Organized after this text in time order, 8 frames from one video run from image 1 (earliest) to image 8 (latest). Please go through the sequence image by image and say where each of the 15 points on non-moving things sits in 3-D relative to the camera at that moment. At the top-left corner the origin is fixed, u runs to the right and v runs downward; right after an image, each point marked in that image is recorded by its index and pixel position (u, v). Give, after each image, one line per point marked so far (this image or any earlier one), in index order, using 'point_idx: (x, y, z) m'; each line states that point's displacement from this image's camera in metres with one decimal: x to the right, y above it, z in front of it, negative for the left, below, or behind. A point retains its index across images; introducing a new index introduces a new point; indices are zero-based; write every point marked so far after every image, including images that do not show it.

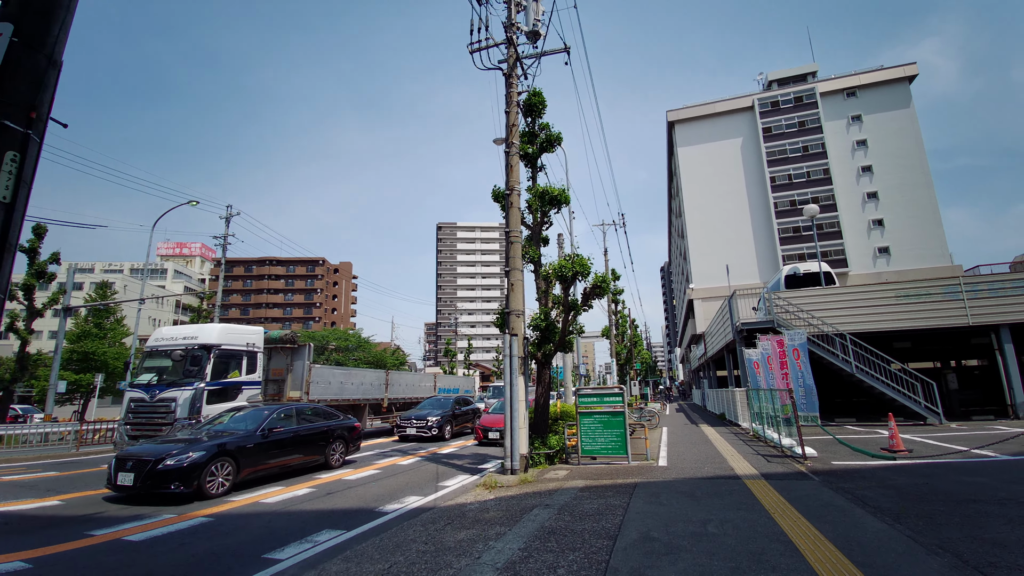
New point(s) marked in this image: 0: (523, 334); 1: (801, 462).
0: (+0.2, -1.0, +10.3) m
1: (+5.4, -3.3, +8.9) m
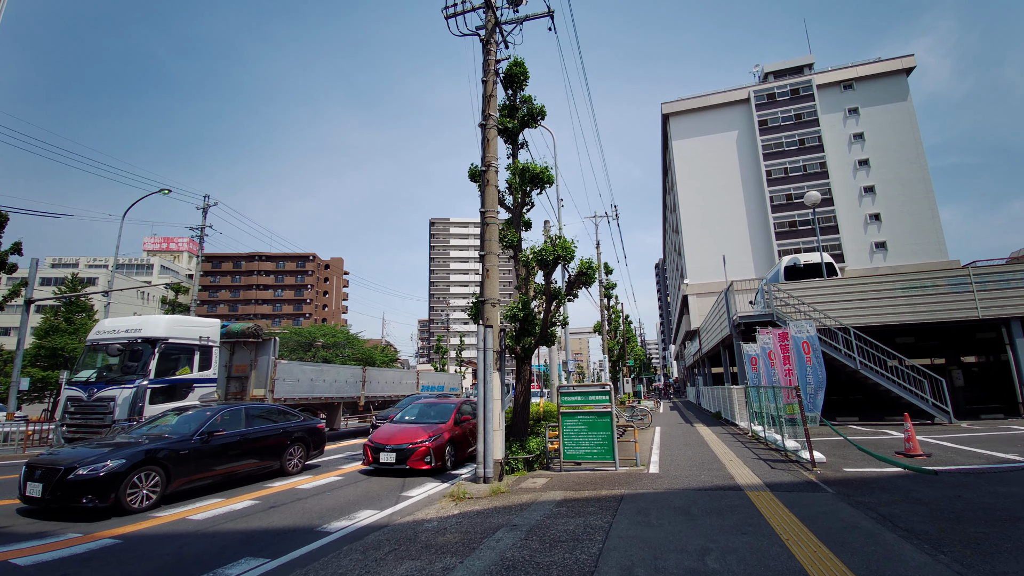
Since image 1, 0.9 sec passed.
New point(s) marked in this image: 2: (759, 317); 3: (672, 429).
0: (-0.3, -0.7, +9.2) m
1: (+4.9, -3.0, +7.9) m
2: (+8.5, -1.0, +16.5) m
3: (+5.5, -4.8, +16.3) m
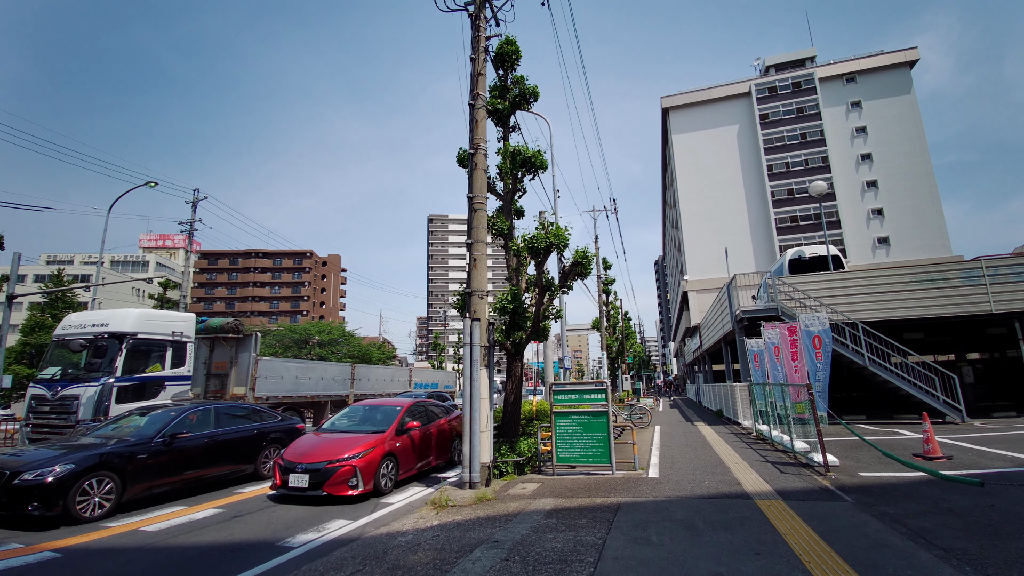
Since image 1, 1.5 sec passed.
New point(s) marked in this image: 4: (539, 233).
0: (-0.5, -0.5, +8.5) m
1: (+4.7, -2.8, +7.2) m
2: (+8.3, -0.8, +15.8) m
3: (+5.3, -4.6, +15.7) m
4: (+0.5, +1.0, +8.8) m
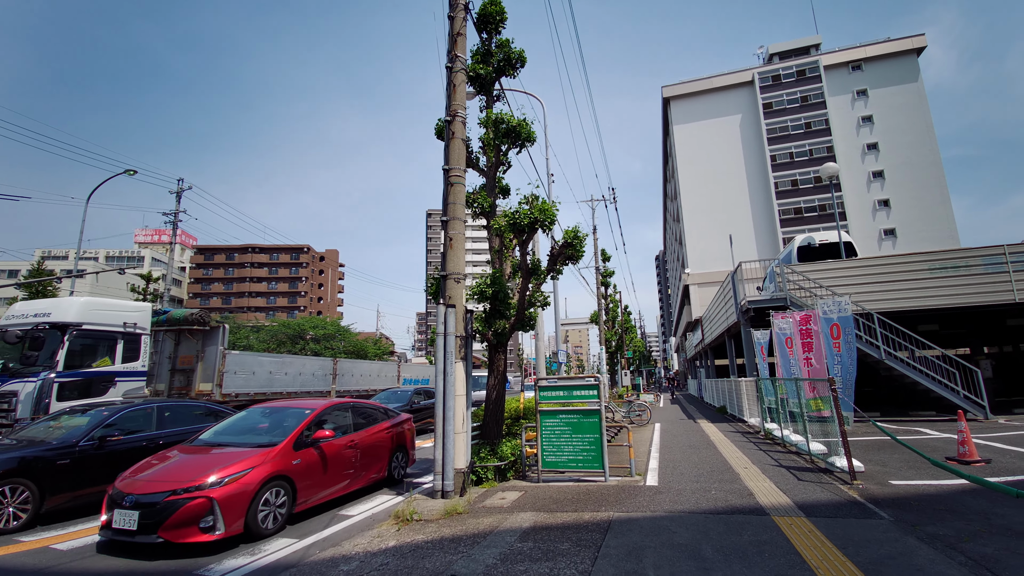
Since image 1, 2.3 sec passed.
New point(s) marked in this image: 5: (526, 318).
0: (-0.8, -0.3, +7.6) m
1: (+4.4, -2.6, +6.3) m
2: (+8.0, -0.4, +14.8) m
3: (+5.0, -4.2, +14.7) m
4: (+0.2, +1.3, +7.8) m
5: (+0.2, -0.5, +8.4) m
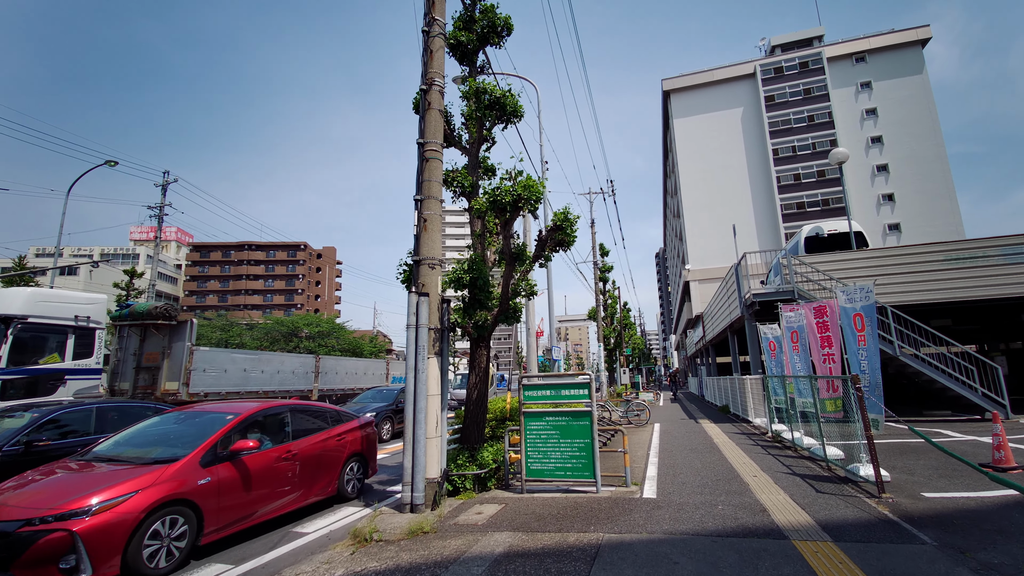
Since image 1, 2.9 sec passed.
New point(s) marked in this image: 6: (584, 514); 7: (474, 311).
0: (-1.0, -0.1, +6.7) m
1: (+4.2, -2.4, +5.4) m
2: (+7.8, -0.2, +14.0) m
3: (+4.7, -4.0, +13.9) m
4: (-0.1, +1.5, +6.9) m
5: (0.0, -0.3, +7.6) m
6: (+0.8, -2.6, +5.4) m
7: (-0.6, -0.4, +7.2) m
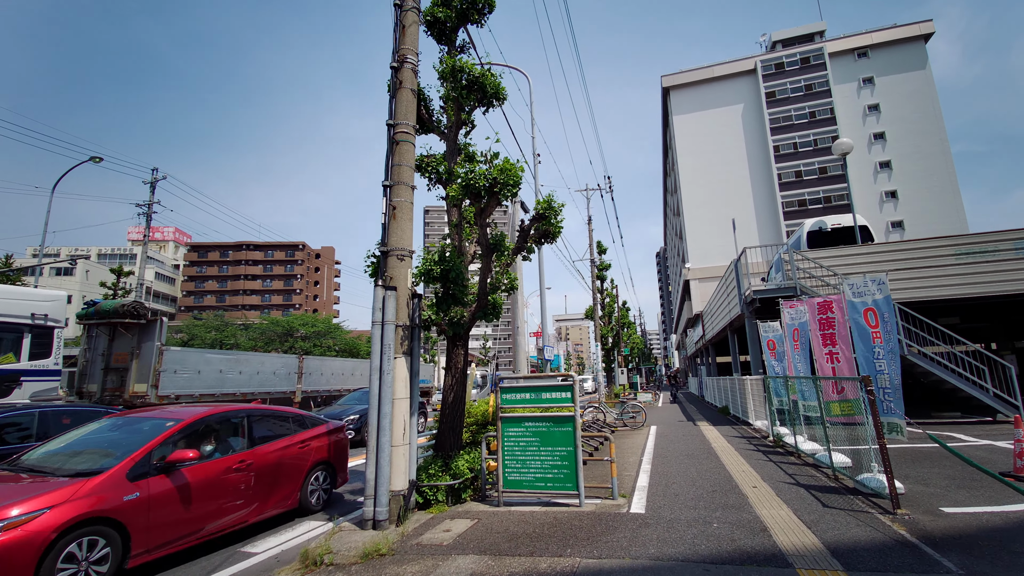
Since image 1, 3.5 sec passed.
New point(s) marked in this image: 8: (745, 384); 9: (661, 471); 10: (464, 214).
0: (-1.4, 0.0, +6.2) m
1: (+3.9, -2.3, +4.9) m
2: (+7.5, -0.1, +13.4) m
3: (+4.4, -3.9, +13.3) m
4: (-0.4, +1.6, +6.4) m
5: (-0.3, -0.2, +7.0) m
6: (+0.5, -2.5, +4.8) m
7: (-0.9, -0.3, +6.6) m
8: (+6.5, -2.7, +13.2) m
9: (+2.2, -2.7, +7.1) m
10: (-0.7, +1.1, +7.0) m
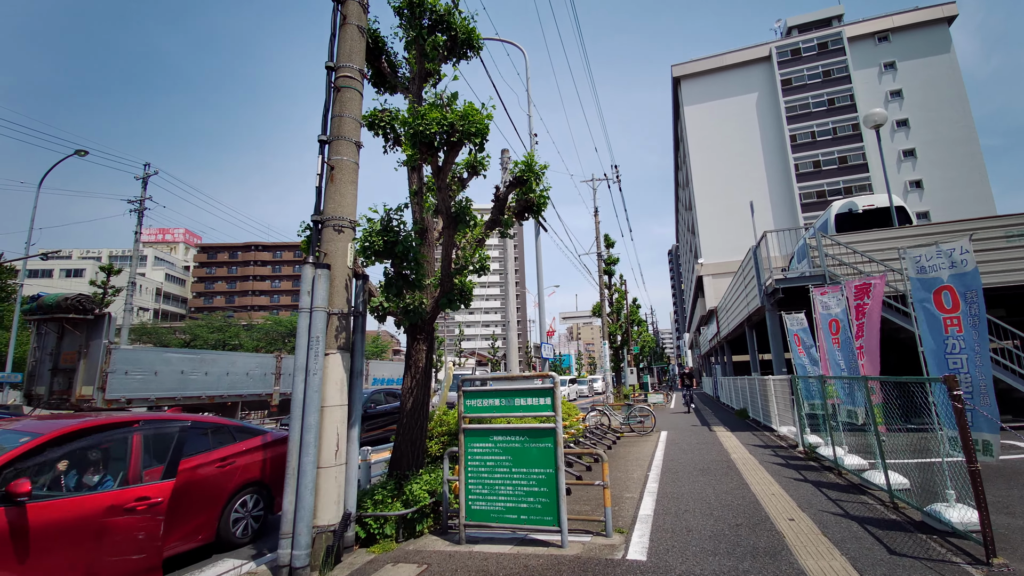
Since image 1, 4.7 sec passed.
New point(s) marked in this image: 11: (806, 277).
0: (-1.7, +0.2, +4.9) m
1: (+3.5, -2.0, +3.5) m
2: (+7.3, +0.2, +12.0) m
3: (+4.3, -3.7, +11.9) m
4: (-0.8, +1.8, +5.1) m
5: (-0.7, 0.0, +5.7) m
6: (+0.1, -2.3, +3.5) m
7: (-1.2, 0.0, +5.3) m
8: (+6.3, -2.4, +11.8) m
9: (+1.9, -2.5, +5.7) m
10: (-1.1, +1.3, +5.8) m
11: (+7.5, +0.2, +12.1) m
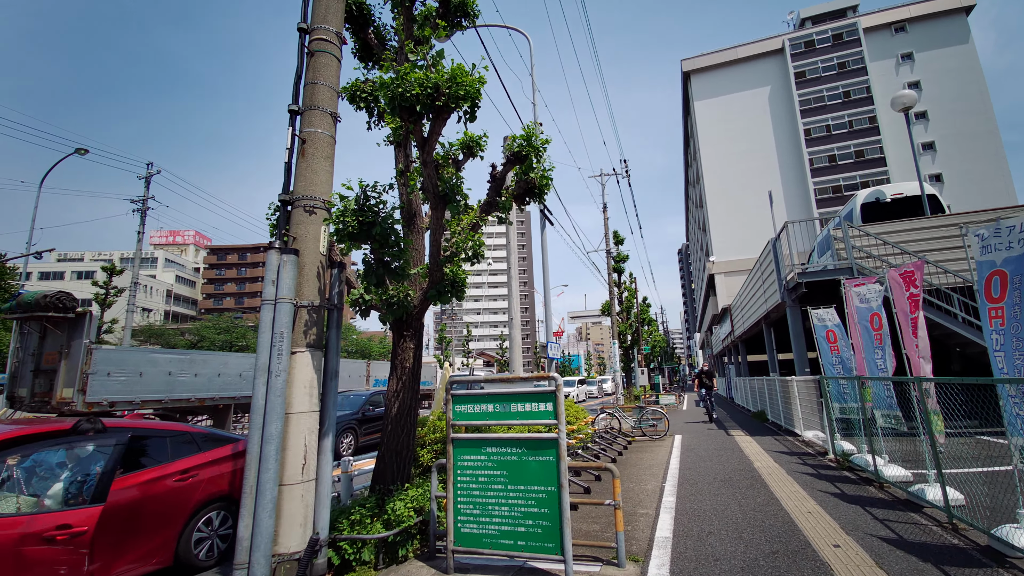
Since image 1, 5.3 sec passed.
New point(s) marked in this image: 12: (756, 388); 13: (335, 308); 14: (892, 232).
0: (-1.7, +0.3, +4.3) m
1: (+3.4, -1.9, +2.8) m
2: (+7.4, +0.3, +11.2) m
3: (+4.4, -3.6, +11.2) m
4: (-0.8, +1.9, +4.5) m
5: (-0.7, +0.1, +5.1) m
6: (+0.1, -2.1, +2.9) m
7: (-1.2, 0.0, +4.7) m
8: (+6.4, -2.3, +11.0) m
9: (+1.9, -2.4, +5.1) m
10: (-1.1, +1.4, +5.2) m
11: (+7.5, +0.4, +11.3) m
12: (+9.1, -3.7, +17.7) m
13: (-1.6, -0.2, +4.4) m
14: (+8.9, +1.3, +11.2) m
